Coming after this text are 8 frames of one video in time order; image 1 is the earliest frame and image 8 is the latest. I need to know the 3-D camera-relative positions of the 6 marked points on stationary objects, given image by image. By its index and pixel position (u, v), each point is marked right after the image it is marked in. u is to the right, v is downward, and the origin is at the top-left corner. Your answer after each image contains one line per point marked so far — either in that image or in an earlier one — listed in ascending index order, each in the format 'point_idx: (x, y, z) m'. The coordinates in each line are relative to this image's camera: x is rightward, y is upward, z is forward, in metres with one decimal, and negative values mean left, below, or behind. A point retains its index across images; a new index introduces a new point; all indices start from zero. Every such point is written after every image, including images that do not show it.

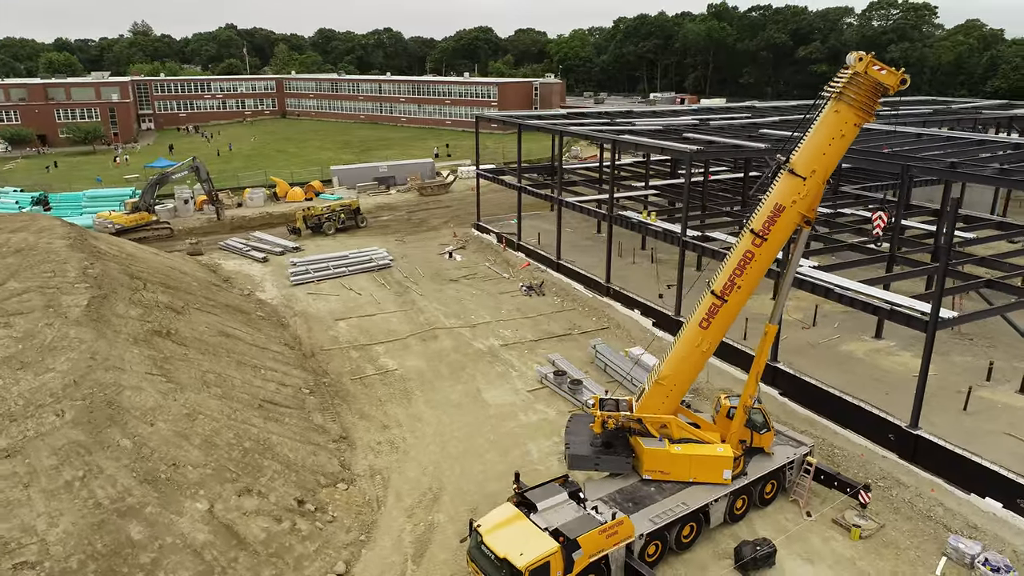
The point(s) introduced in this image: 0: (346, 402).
0: (-4.1, -2.8, +18.0) m
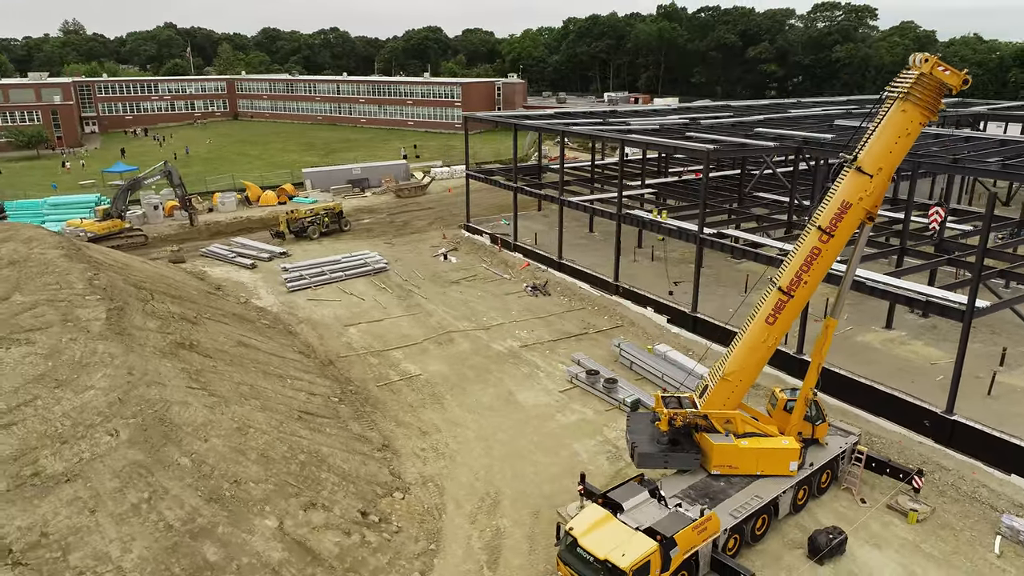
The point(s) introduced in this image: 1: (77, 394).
0: (-3.2, -2.9, +17.6) m
1: (-7.7, -1.9, +13.0) m
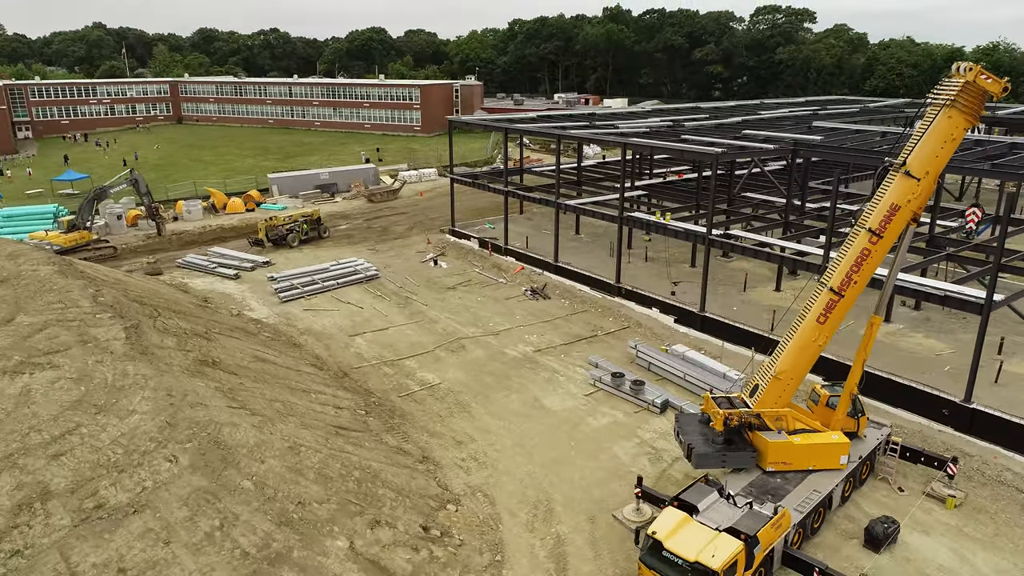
0: (-2.5, -3.1, +17.3) m
1: (-6.6, -2.2, +12.4) m
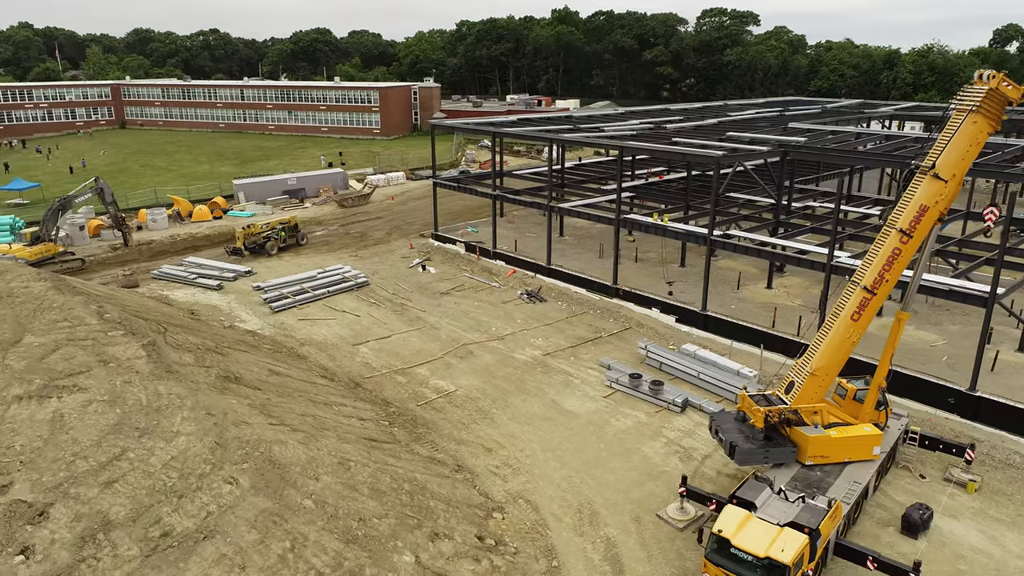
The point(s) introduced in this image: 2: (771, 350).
0: (-1.9, -3.3, +17.2) m
1: (-5.6, -2.5, +11.9) m
2: (+7.1, -1.7, +19.9) m
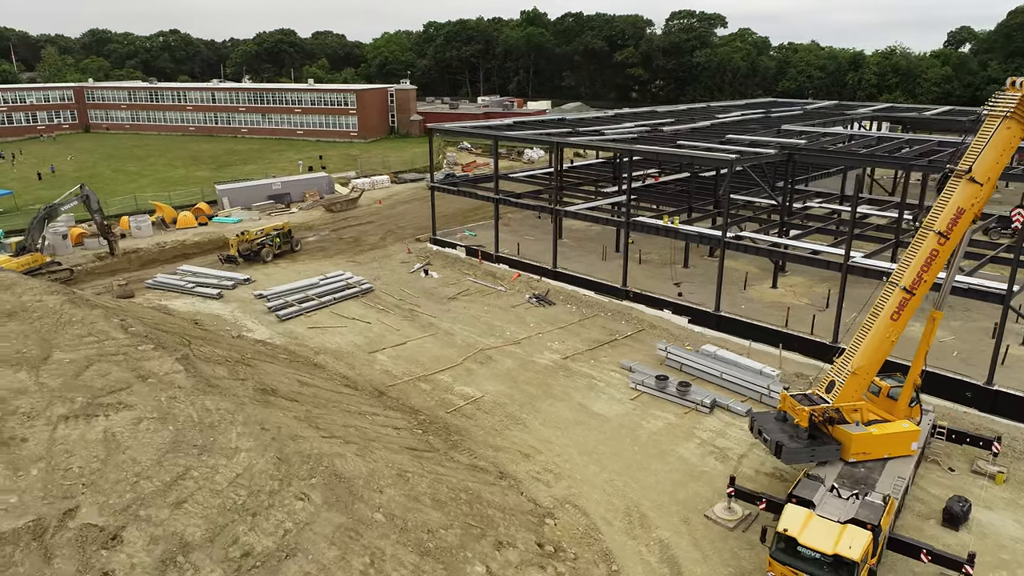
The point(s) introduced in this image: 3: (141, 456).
0: (-1.0, -3.5, +17.1) m
1: (-4.5, -2.7, +11.7) m
2: (+7.7, -1.7, +20.3) m
3: (-5.8, -2.6, +11.4) m
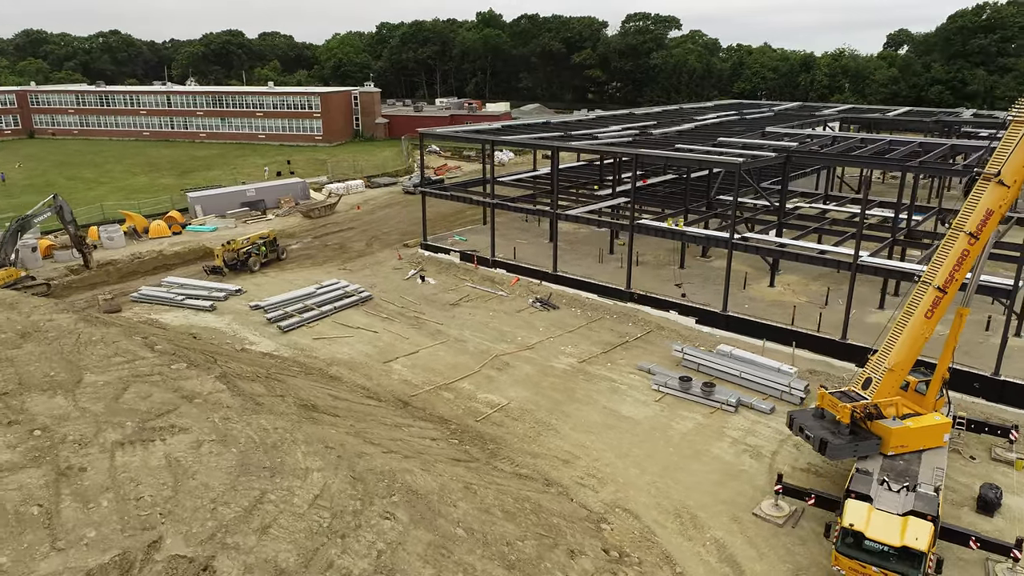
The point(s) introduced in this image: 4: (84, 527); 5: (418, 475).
0: (-0.2, -3.7, +17.1) m
1: (-3.2, -3.0, +11.4) m
2: (+8.3, -1.7, +20.9) m
3: (-4.5, -2.9, +11.0) m
4: (-5.8, -3.2, +9.9) m
5: (-1.6, -3.1, +12.4) m
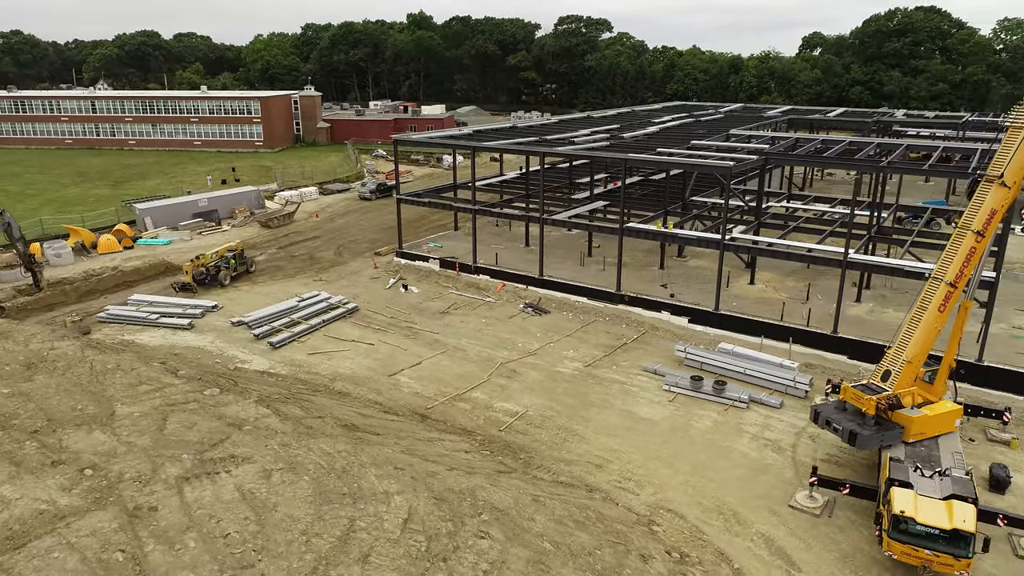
0: (+0.5, -3.9, +17.1) m
1: (-1.9, -3.3, +11.1) m
2: (+8.4, -1.6, +21.9) m
3: (-3.1, -3.2, +10.6) m
4: (-4.2, -3.6, +9.4) m
5: (-0.4, -3.4, +12.3) m
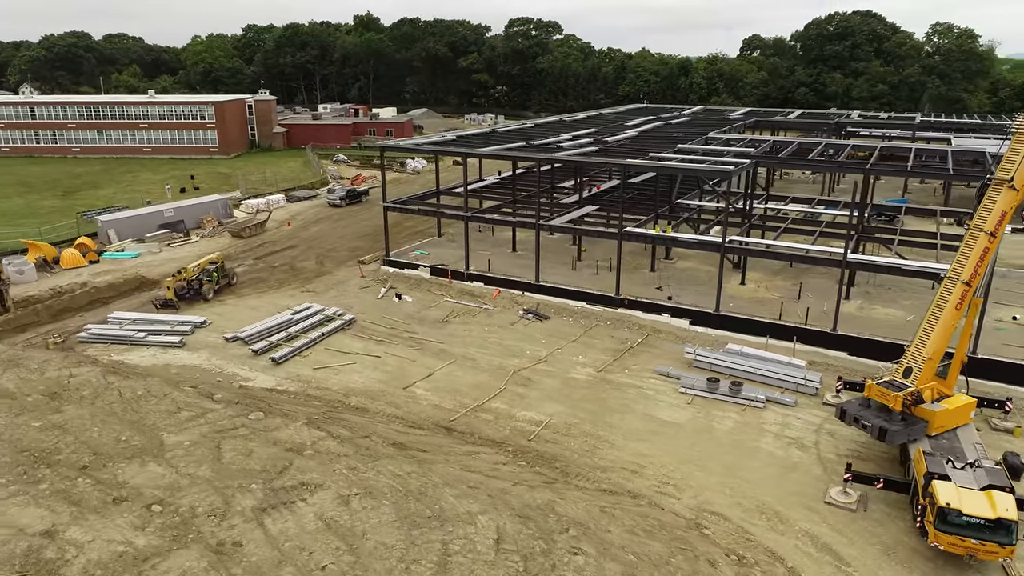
0: (+1.3, -4.1, +17.1) m
1: (-0.6, -3.5, +10.9) m
2: (+8.7, -1.6, +22.5) m
3: (-1.8, -3.5, +10.4) m
4: (-2.8, -3.9, +9.0) m
5: (+0.8, -3.6, +12.3) m
